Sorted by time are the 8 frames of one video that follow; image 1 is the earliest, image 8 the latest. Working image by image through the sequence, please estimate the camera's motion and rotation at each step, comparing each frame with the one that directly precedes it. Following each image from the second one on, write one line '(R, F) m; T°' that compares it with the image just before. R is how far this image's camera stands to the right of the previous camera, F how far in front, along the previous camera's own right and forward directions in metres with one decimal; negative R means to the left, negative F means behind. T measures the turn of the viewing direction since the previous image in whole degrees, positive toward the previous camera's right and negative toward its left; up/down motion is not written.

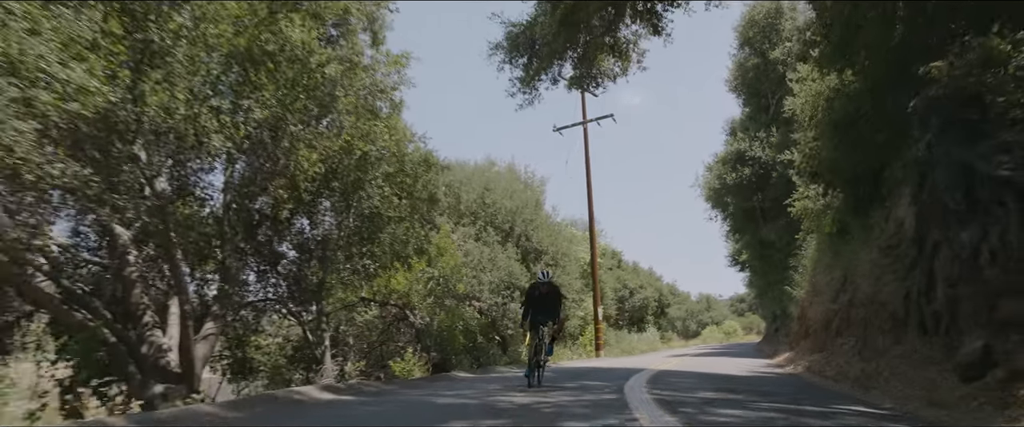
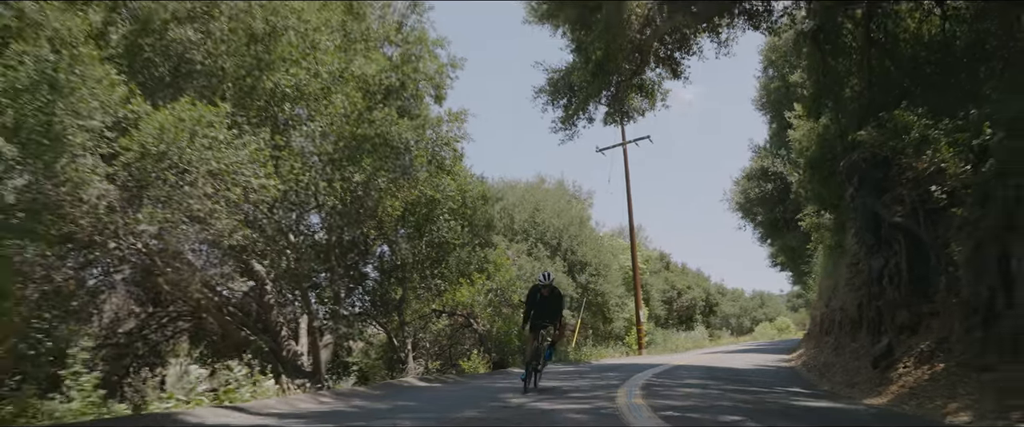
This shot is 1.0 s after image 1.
(+0.4, -3.4) m; -4°
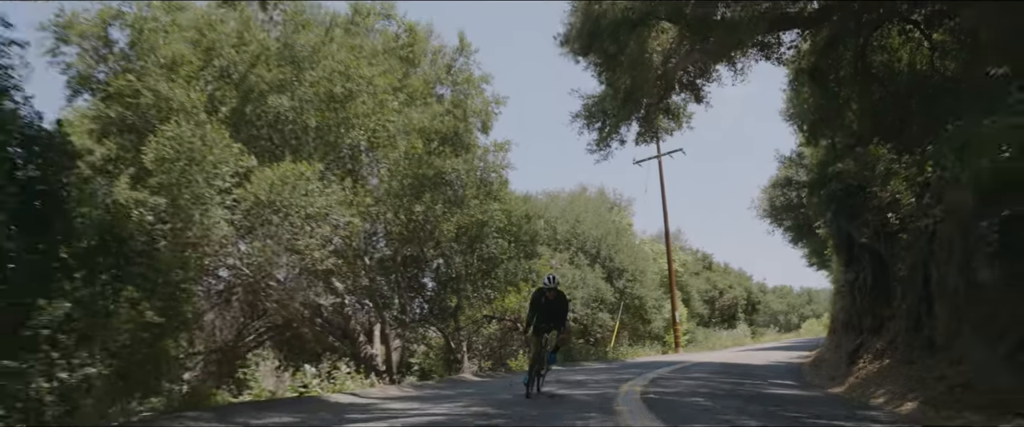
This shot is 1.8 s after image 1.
(+0.3, -2.6) m; -4°
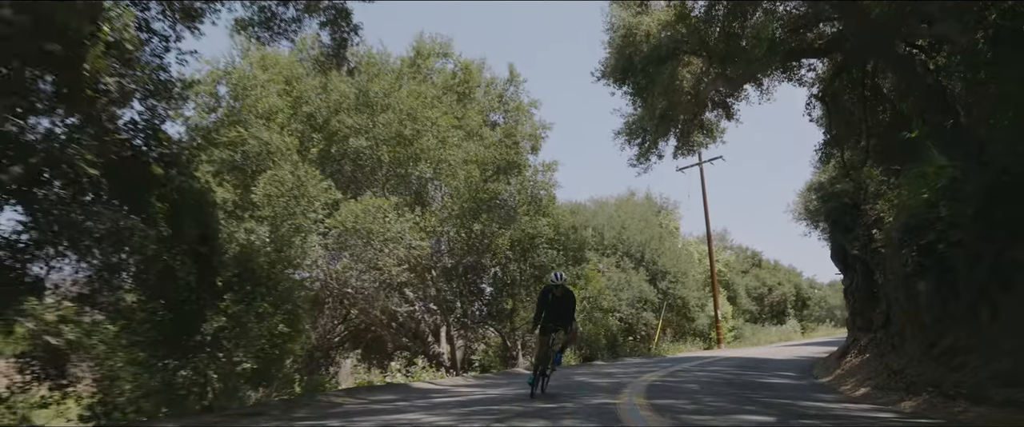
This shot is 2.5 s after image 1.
(+0.3, -2.6) m; -4°
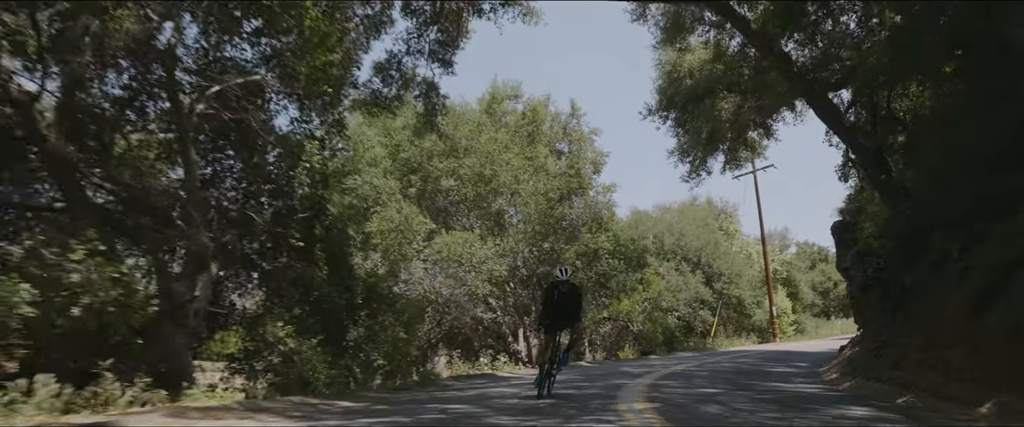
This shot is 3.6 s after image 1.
(+0.5, -4.0) m; -6°
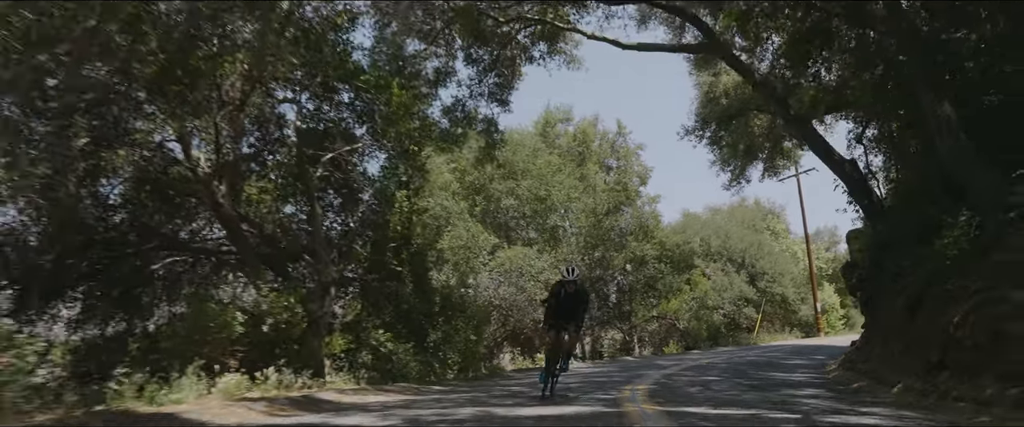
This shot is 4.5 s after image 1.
(+0.4, -3.2) m; -4°
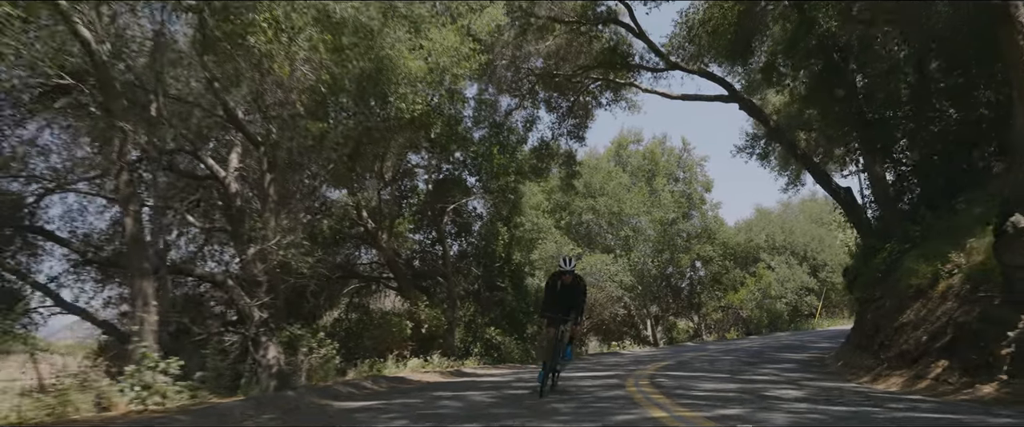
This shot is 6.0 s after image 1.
(+0.6, -5.6) m; -7°
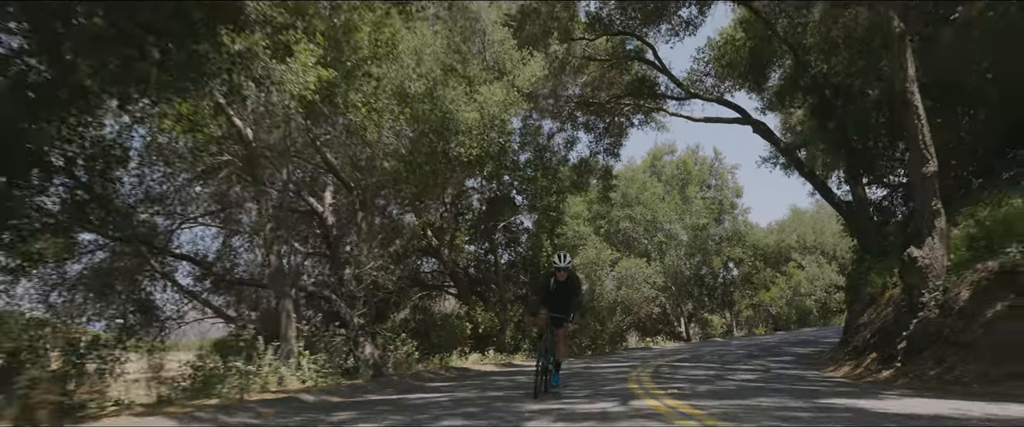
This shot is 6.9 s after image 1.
(+0.2, -3.3) m; -3°
